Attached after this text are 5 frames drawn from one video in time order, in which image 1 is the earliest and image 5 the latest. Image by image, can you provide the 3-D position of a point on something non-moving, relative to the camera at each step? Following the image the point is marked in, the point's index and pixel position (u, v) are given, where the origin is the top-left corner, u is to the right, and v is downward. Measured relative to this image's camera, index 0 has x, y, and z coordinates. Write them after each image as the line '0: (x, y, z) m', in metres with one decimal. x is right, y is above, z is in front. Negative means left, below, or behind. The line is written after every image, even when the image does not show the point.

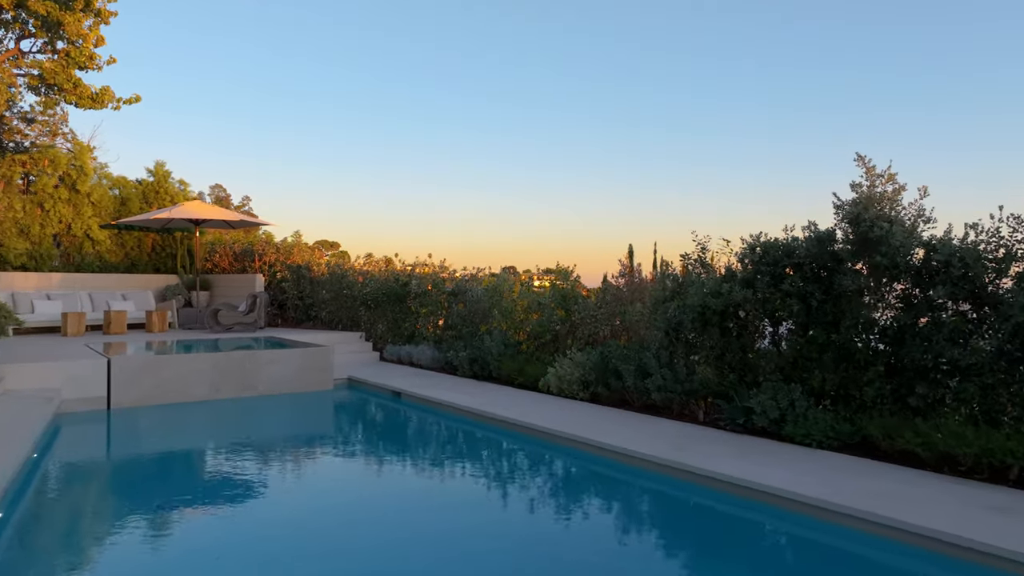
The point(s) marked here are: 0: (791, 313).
0: (+2.1, -0.2, +4.8) m
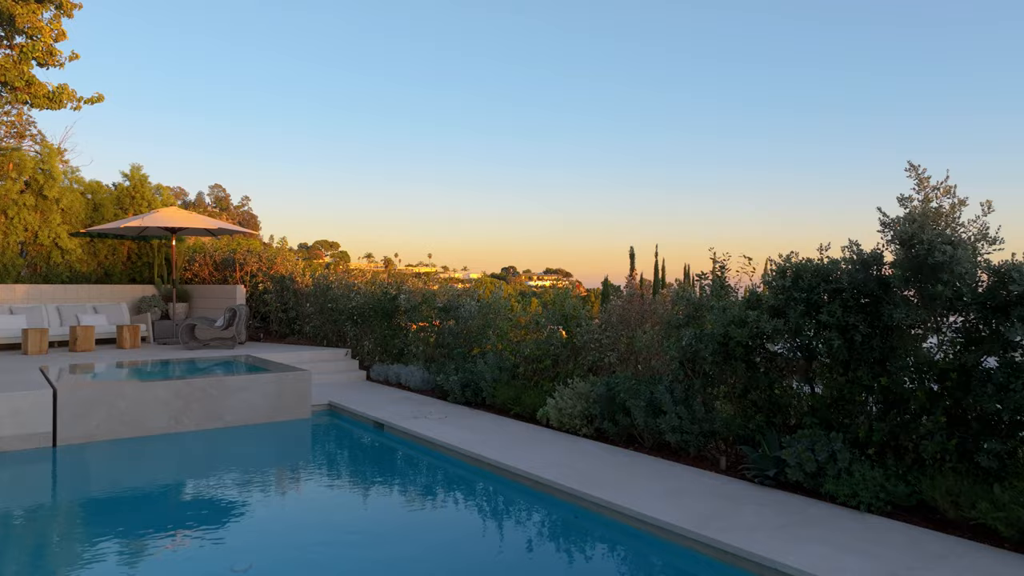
0: (+2.0, -0.4, +4.1) m
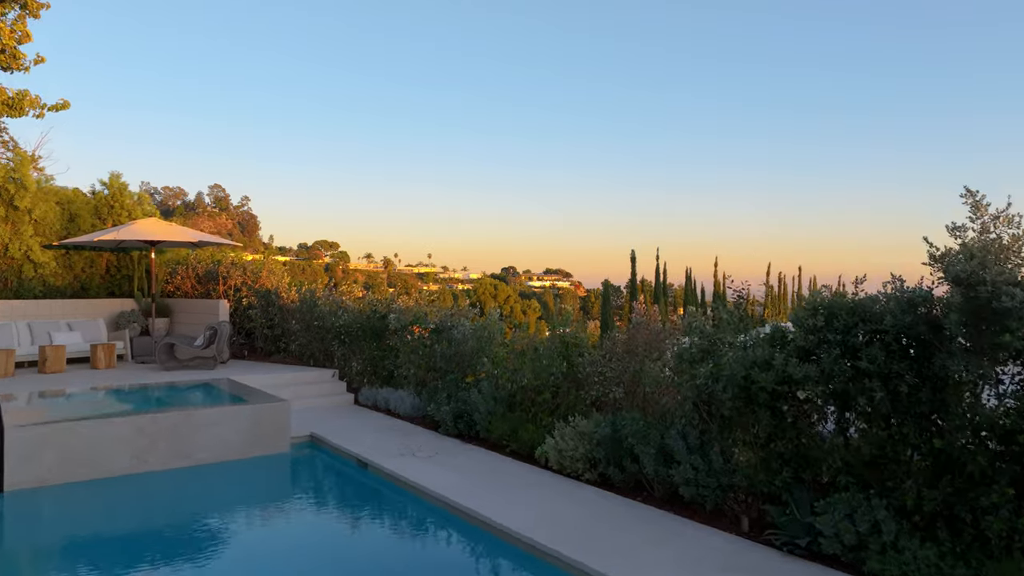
0: (+2.0, -0.6, +3.6) m
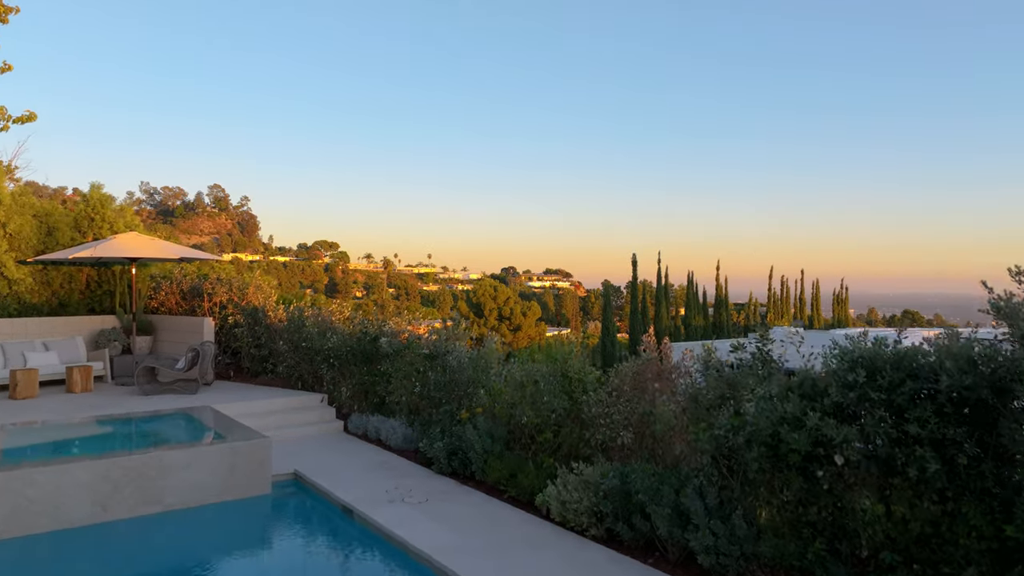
0: (+2.0, -0.9, +3.1) m
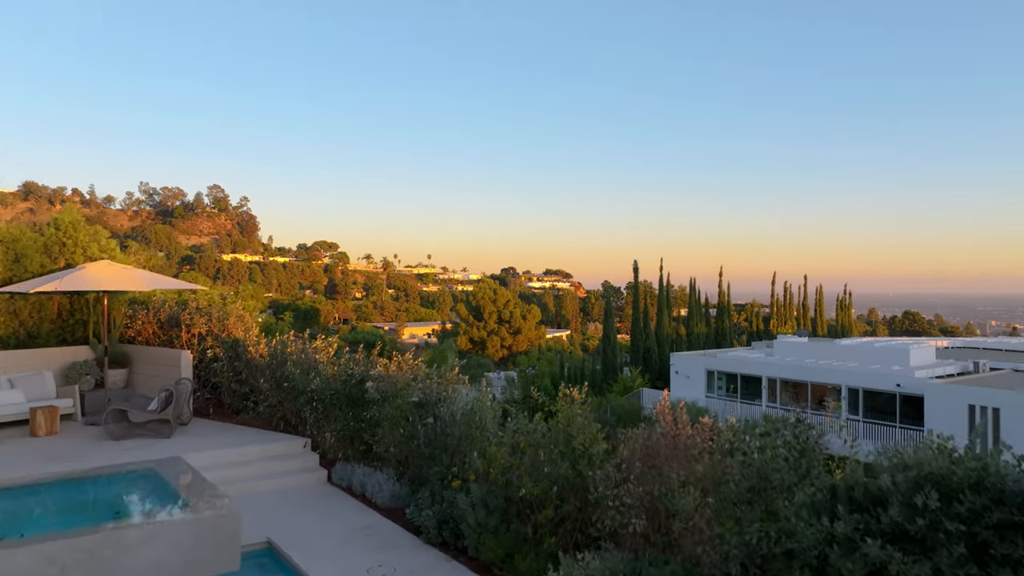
0: (+1.9, -1.3, +2.5) m
